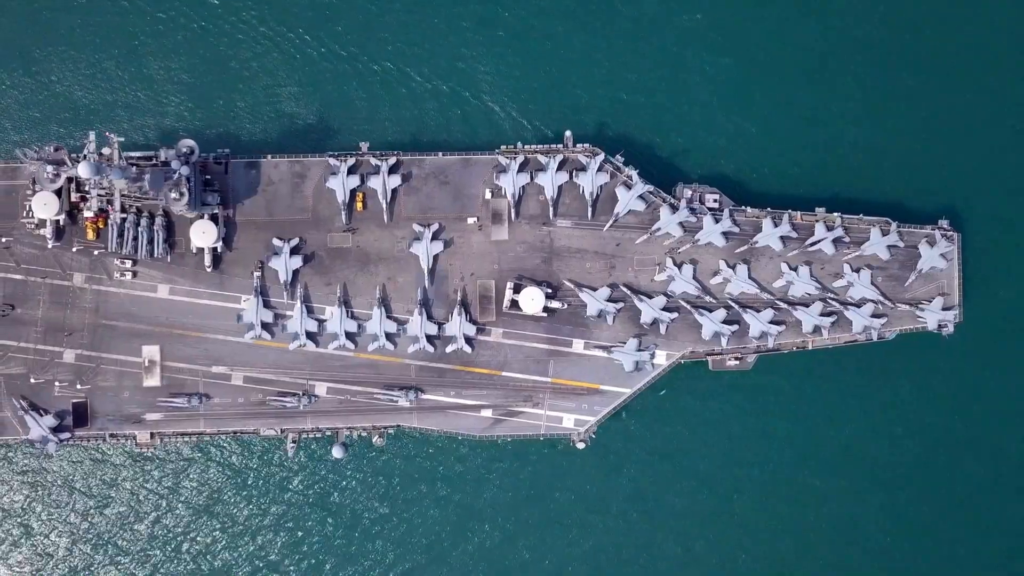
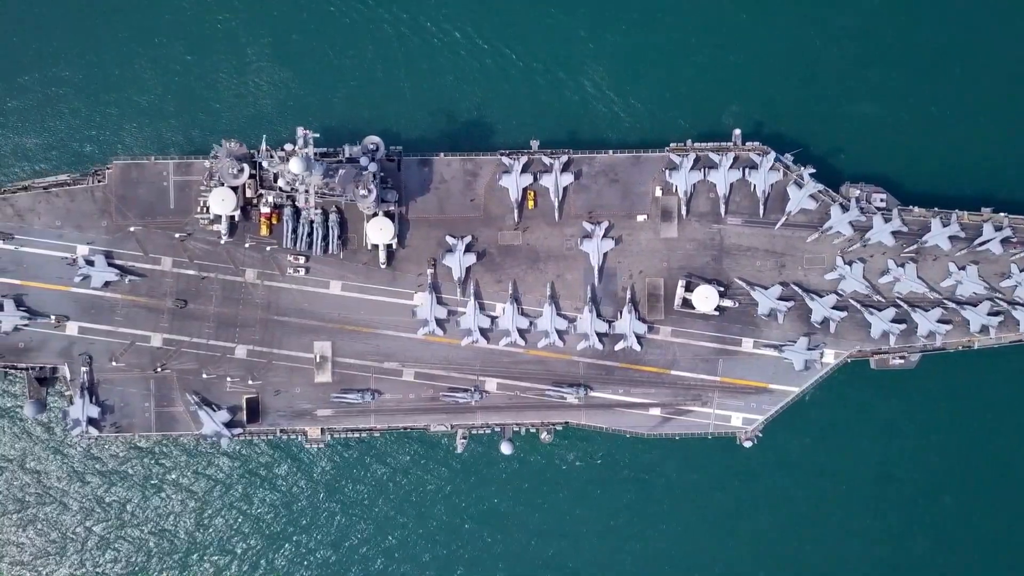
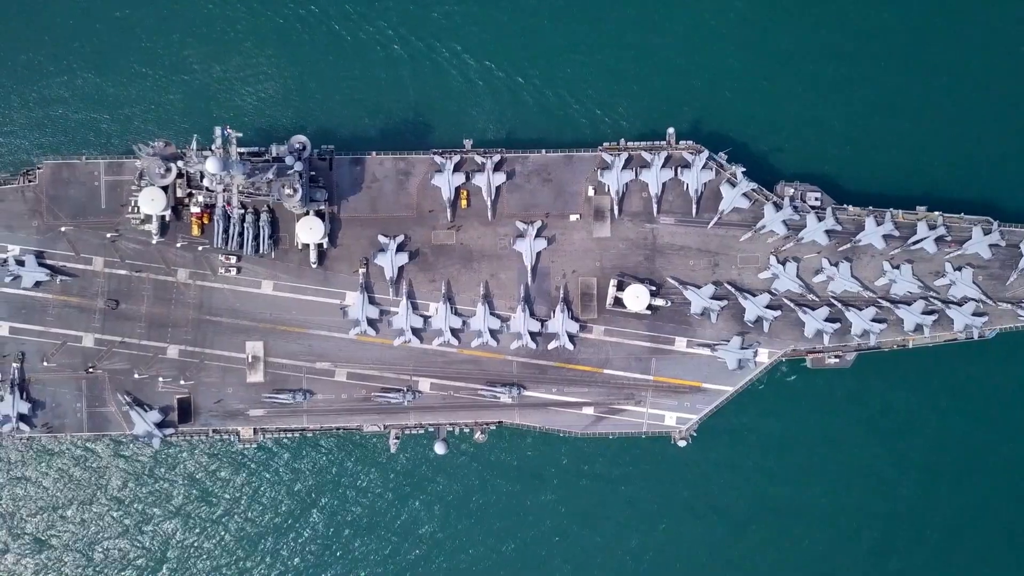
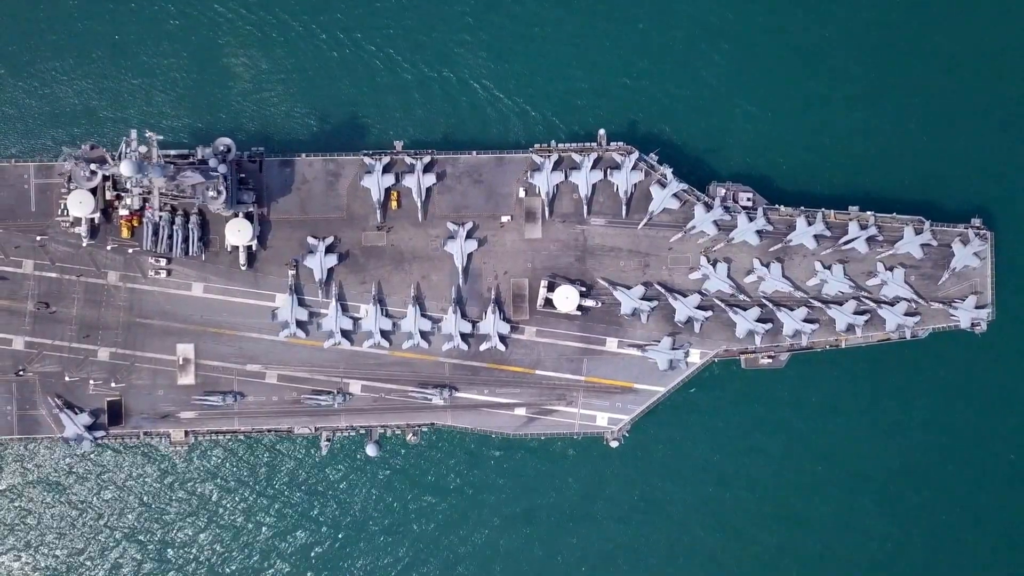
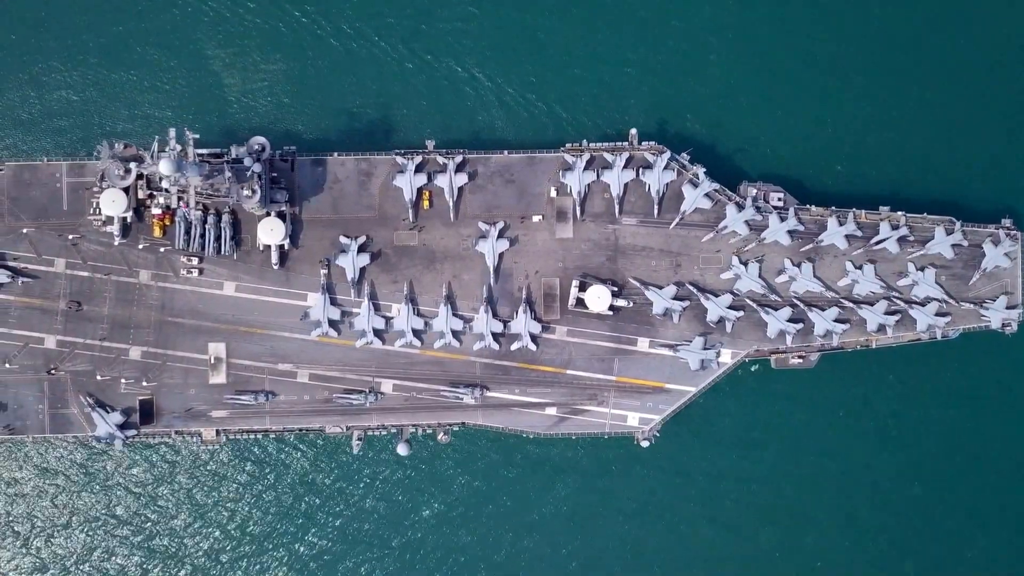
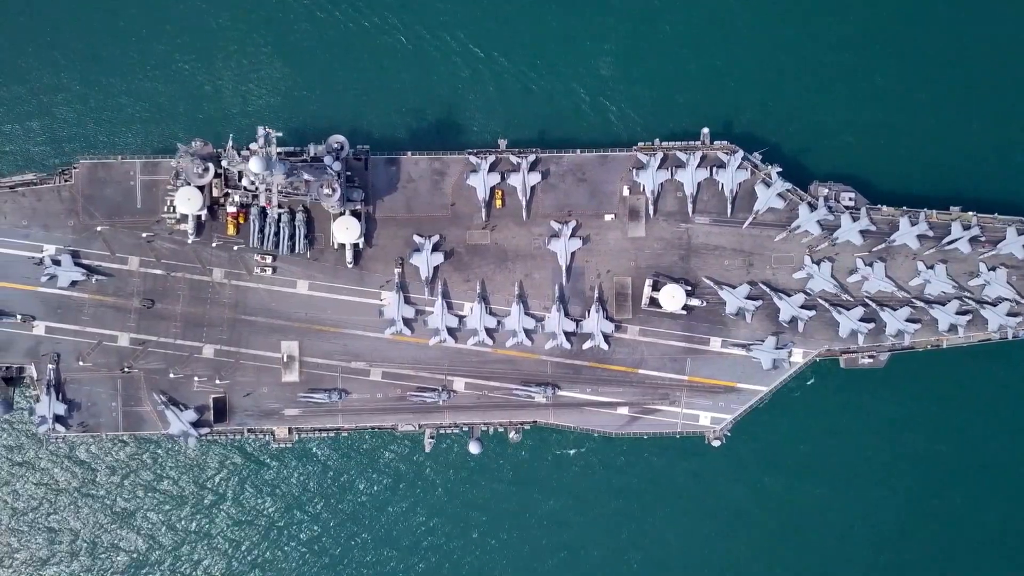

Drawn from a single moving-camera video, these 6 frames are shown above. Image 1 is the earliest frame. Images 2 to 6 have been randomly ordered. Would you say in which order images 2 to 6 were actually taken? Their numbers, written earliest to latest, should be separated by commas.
4, 5, 3, 6, 2
